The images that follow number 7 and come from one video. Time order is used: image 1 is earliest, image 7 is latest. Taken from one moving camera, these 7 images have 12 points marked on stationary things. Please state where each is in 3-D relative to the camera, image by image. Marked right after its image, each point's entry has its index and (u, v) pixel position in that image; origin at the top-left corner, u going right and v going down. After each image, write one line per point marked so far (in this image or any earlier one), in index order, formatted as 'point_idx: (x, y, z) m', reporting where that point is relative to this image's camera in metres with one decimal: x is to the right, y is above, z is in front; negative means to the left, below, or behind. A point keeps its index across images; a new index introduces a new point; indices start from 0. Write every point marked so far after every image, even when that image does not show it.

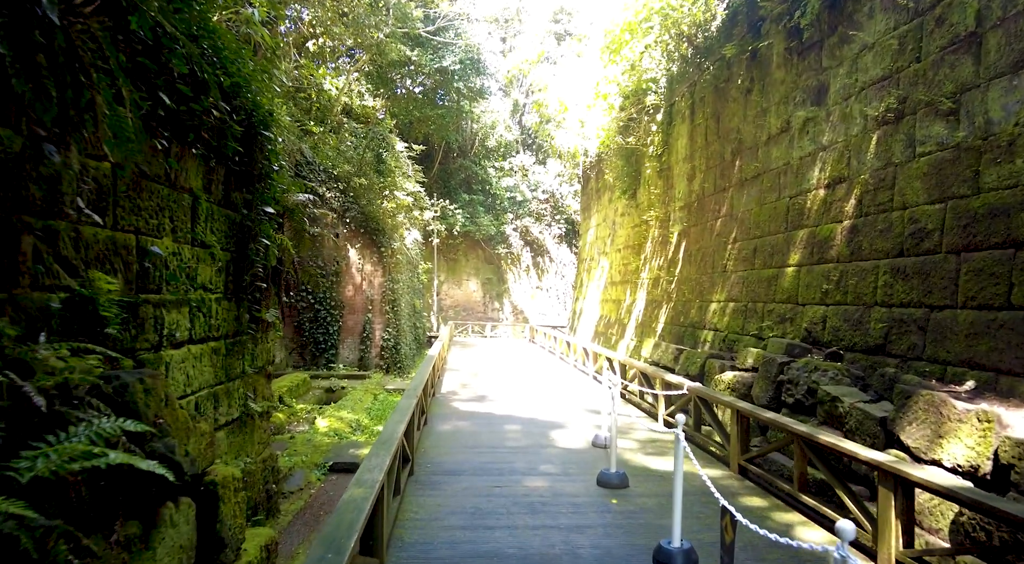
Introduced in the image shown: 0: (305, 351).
0: (-3.0, -1.0, +9.6) m
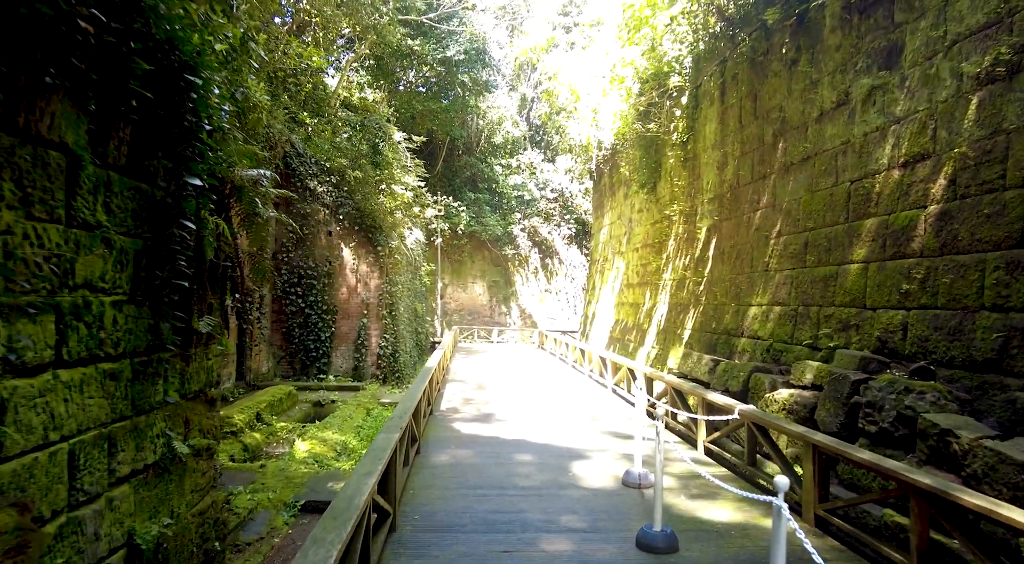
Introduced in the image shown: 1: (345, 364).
0: (-2.9, -1.0, +8.8) m
1: (-2.3, -1.1, +8.9) m
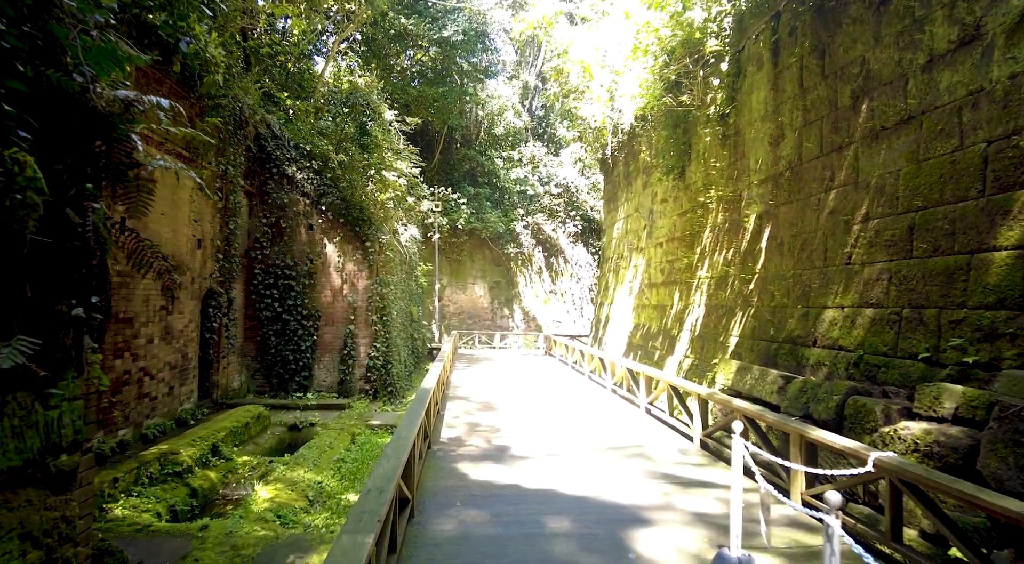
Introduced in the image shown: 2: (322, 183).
0: (-2.8, -1.1, +7.6) m
1: (-2.1, -1.1, +7.8) m
2: (-2.2, +1.2, +7.8) m
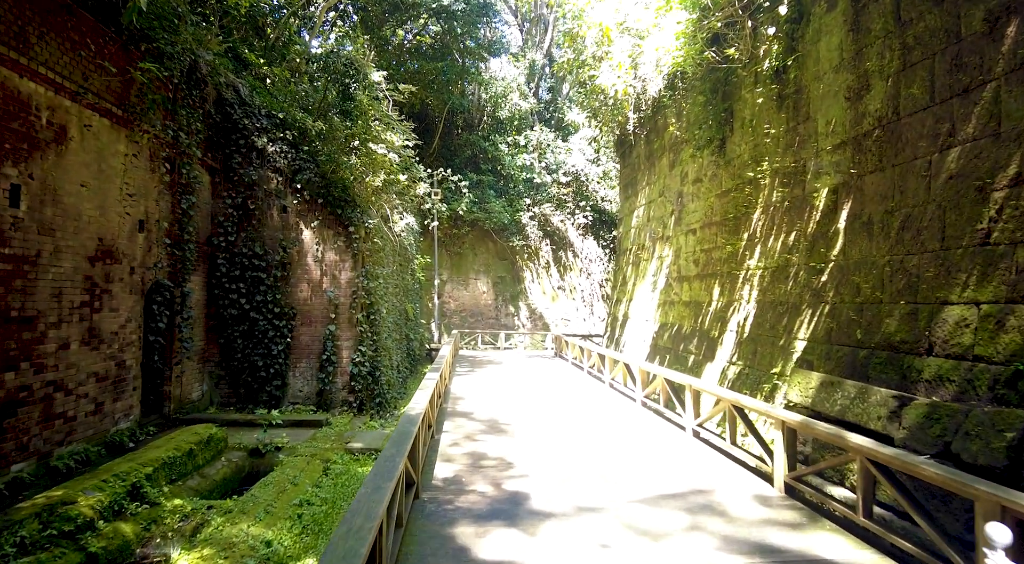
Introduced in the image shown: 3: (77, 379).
0: (-2.7, -1.0, +6.5) m
1: (-2.1, -1.1, +6.6) m
2: (-2.1, +1.2, +6.6) m
3: (-2.8, -0.6, +4.3) m
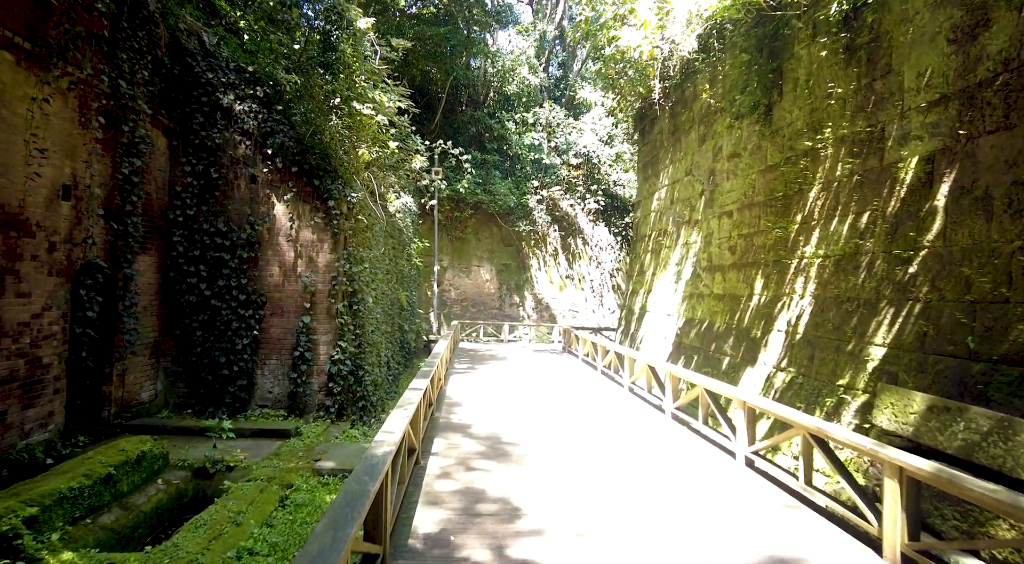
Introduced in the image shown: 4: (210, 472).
0: (-2.6, -0.8, +5.6) m
1: (-2.0, -0.9, +5.7) m
2: (-2.0, +1.4, +5.6) m
3: (-2.8, -0.5, +3.4) m
4: (-1.8, -1.2, +4.1) m
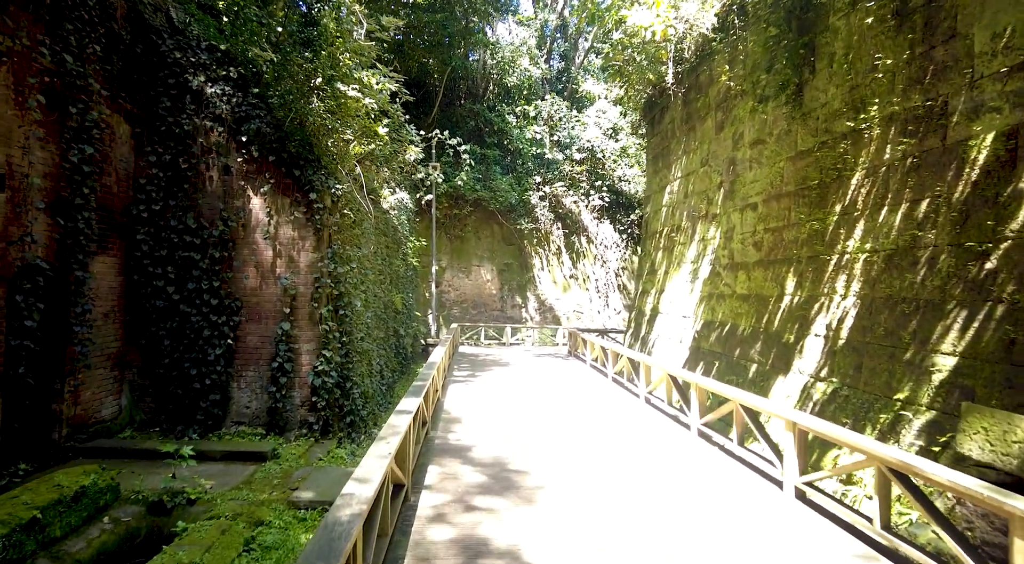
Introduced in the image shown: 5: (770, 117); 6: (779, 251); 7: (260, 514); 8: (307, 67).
0: (-2.6, -0.8, +5.0) m
1: (-2.0, -0.9, +5.1) m
2: (-2.0, +1.4, +5.1) m
3: (-2.8, -0.5, +2.8) m
4: (-1.8, -1.2, +3.5) m
5: (+2.2, +1.4, +5.8) m
6: (+2.2, +0.3, +5.4) m
7: (-1.3, -1.2, +3.5) m
8: (-1.6, +1.6, +5.0) m
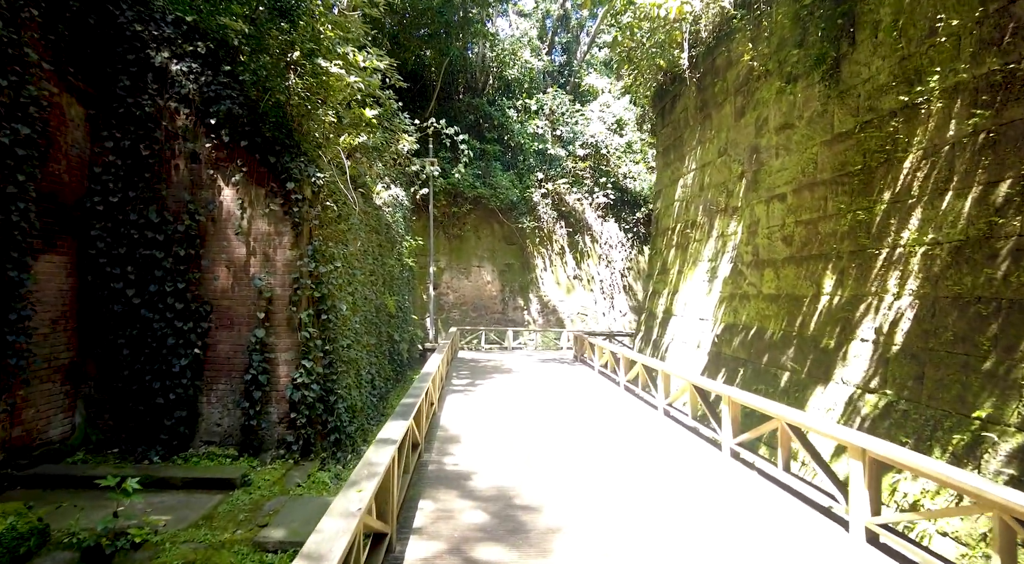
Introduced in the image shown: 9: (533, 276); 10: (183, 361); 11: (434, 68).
0: (-2.5, -0.9, +4.4) m
1: (-1.9, -0.9, +4.5) m
2: (-2.0, +1.4, +4.5) m
3: (-2.7, -0.5, +2.2) m
4: (-1.8, -1.2, +2.9) m
5: (+2.3, +1.4, +5.2) m
6: (+2.2, +0.3, +4.8) m
7: (-1.3, -1.2, +2.9) m
8: (-1.5, +1.6, +4.5) m
9: (+0.4, +0.1, +13.3) m
10: (-2.2, -0.5, +4.4) m
11: (-1.3, +3.6, +11.0) m
